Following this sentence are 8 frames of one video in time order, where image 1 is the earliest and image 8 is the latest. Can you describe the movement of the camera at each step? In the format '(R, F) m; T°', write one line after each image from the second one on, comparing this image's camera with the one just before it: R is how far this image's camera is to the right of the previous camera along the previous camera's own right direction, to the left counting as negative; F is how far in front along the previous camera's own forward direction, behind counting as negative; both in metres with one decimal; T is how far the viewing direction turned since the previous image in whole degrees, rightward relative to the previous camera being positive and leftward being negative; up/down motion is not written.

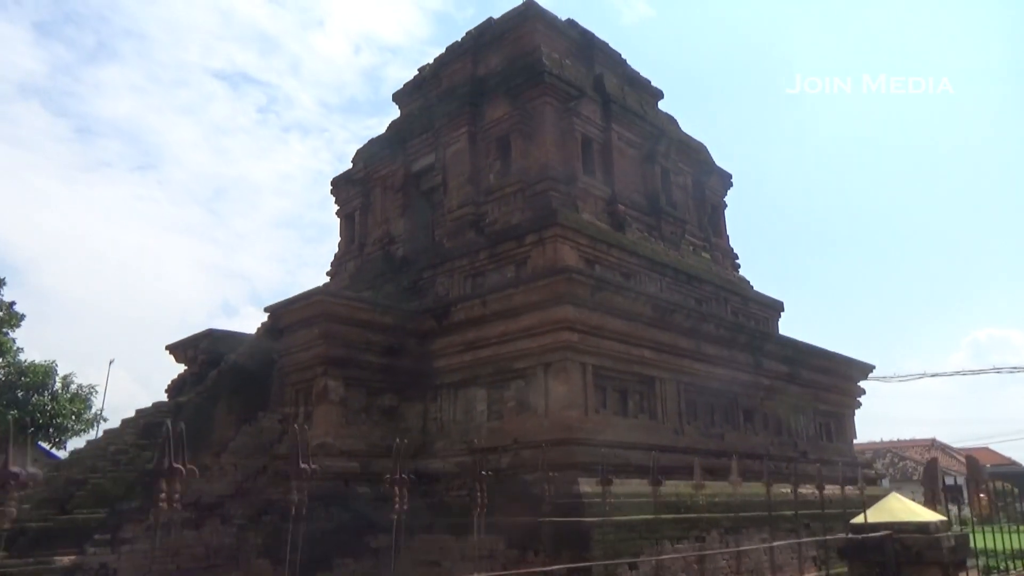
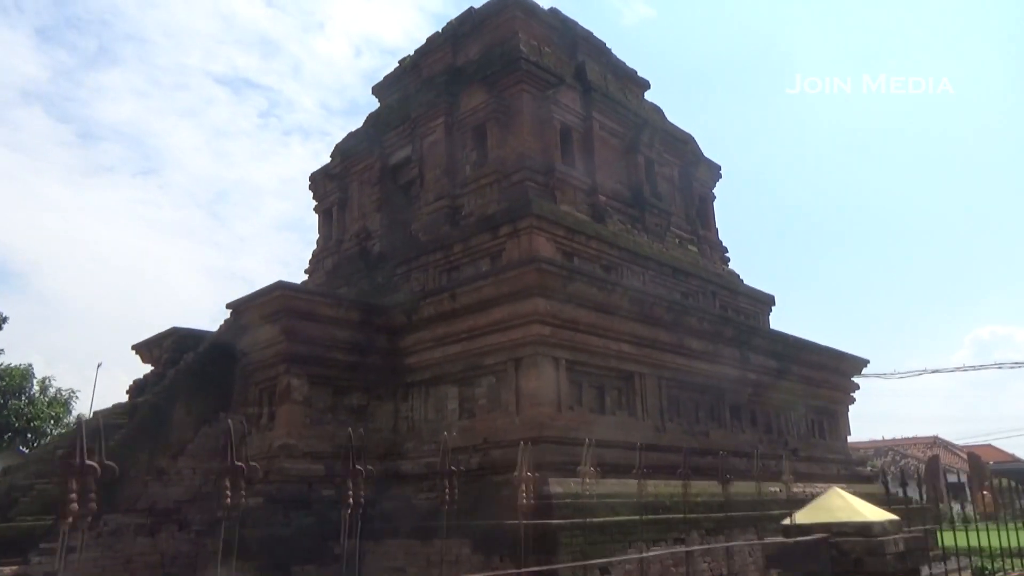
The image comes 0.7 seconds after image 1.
(+0.4, +0.4) m; 0°
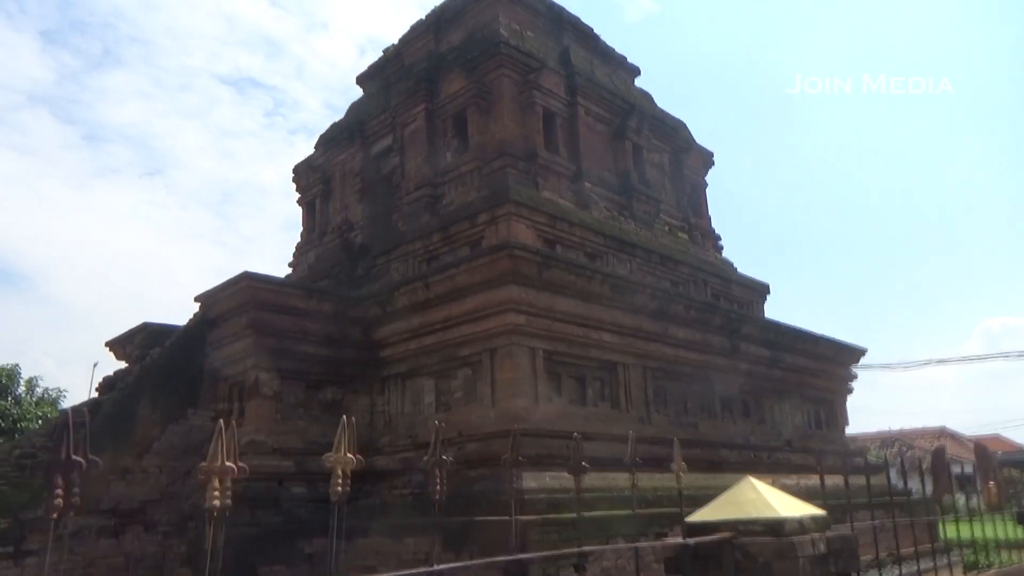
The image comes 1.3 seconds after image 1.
(+0.4, +0.4) m; 0°
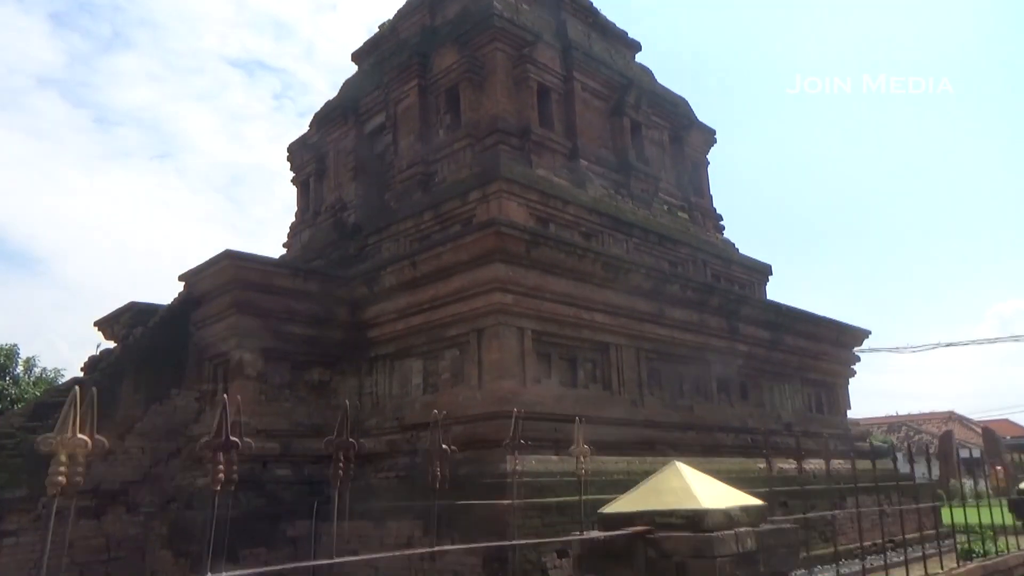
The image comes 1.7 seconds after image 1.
(+0.2, +0.2) m; -1°
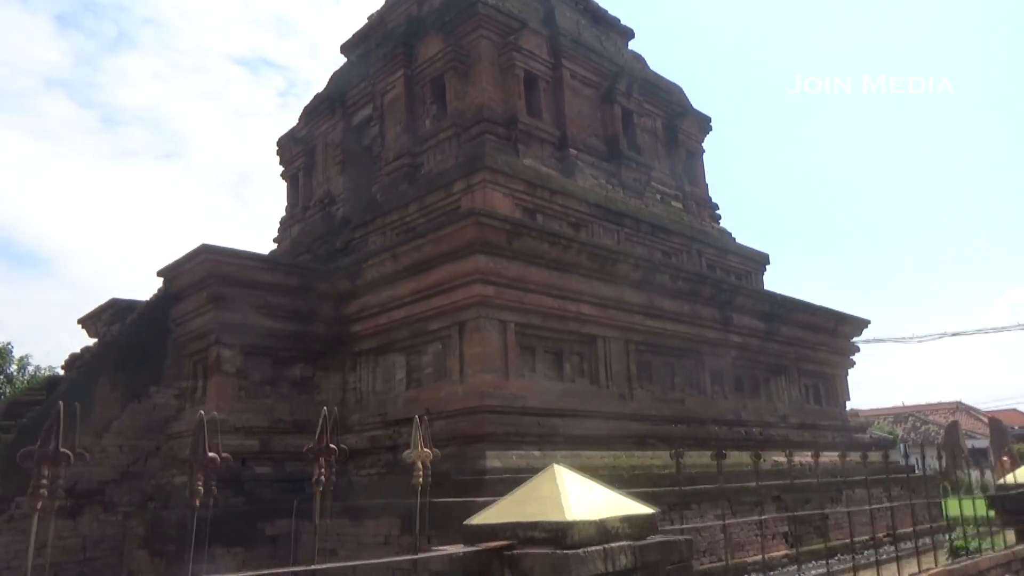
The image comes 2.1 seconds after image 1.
(+0.3, +0.2) m; -1°
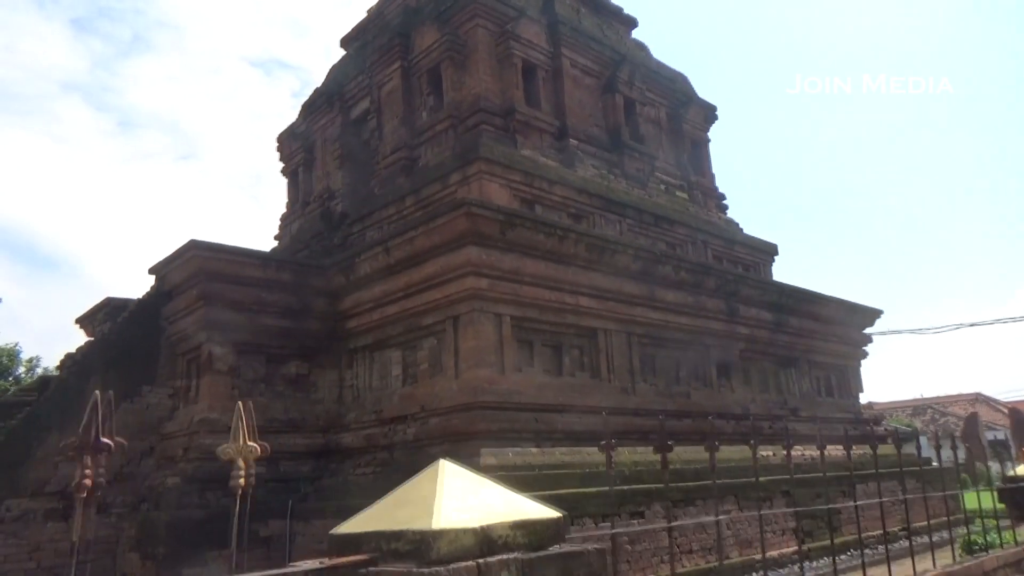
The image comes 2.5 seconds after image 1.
(+0.2, +0.2) m; -1°
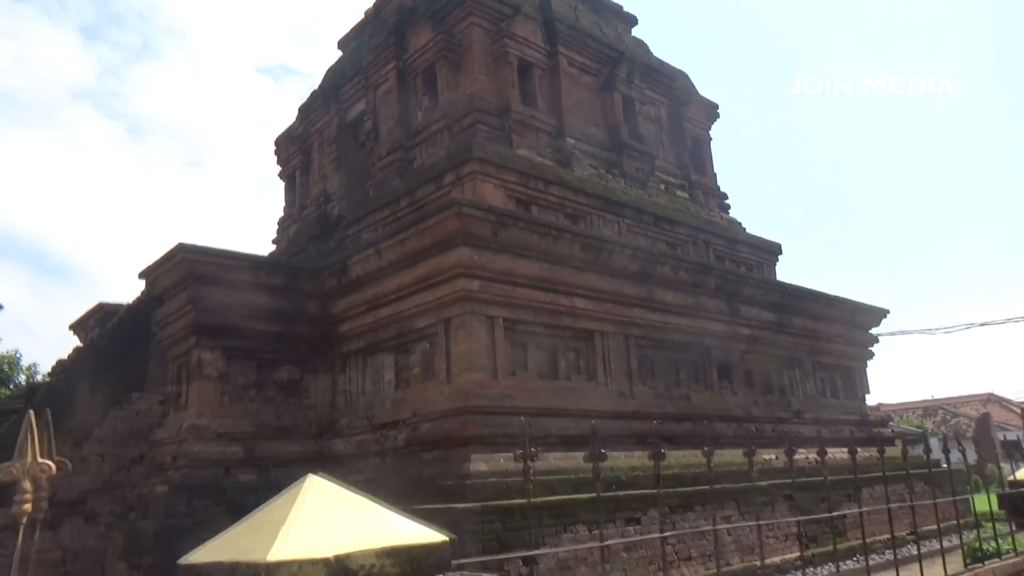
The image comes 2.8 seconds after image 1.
(+0.2, +0.2) m; -1°
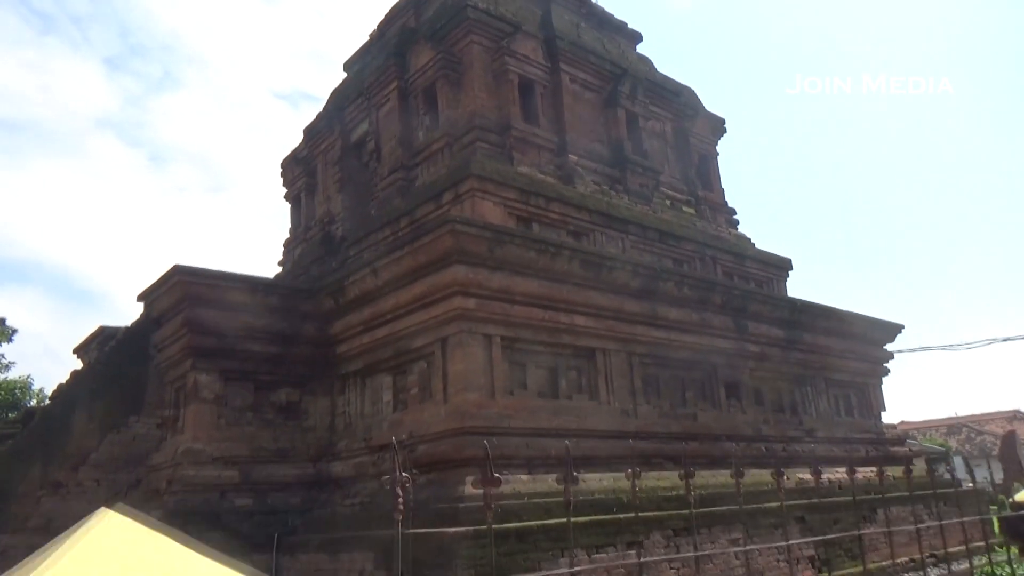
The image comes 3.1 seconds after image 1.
(+0.2, +0.1) m; -1°
